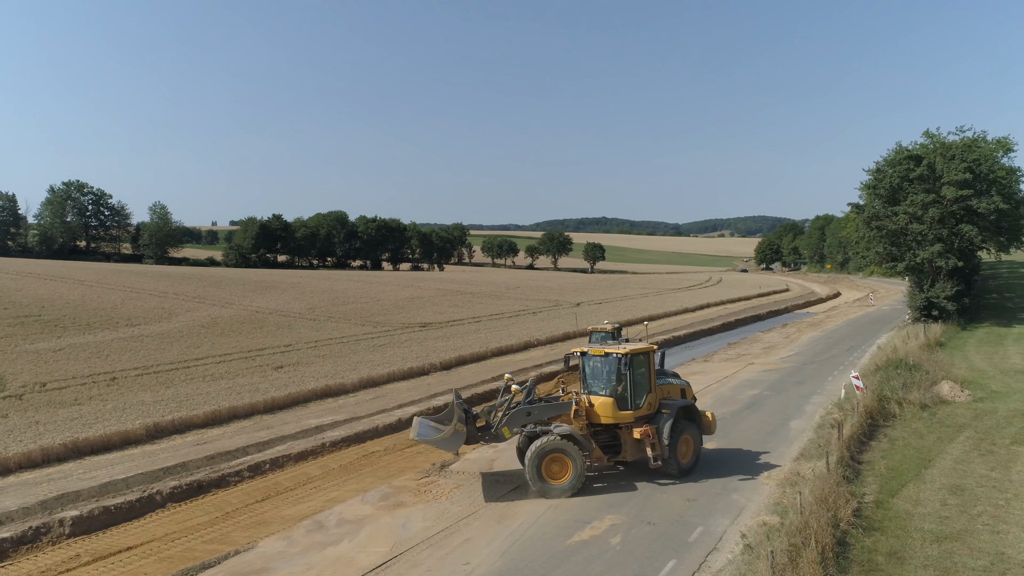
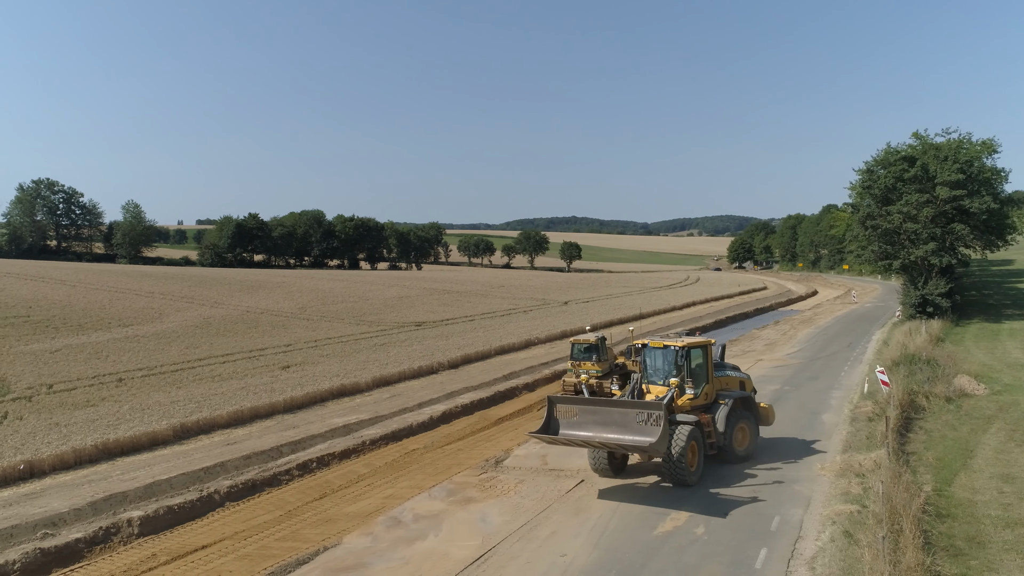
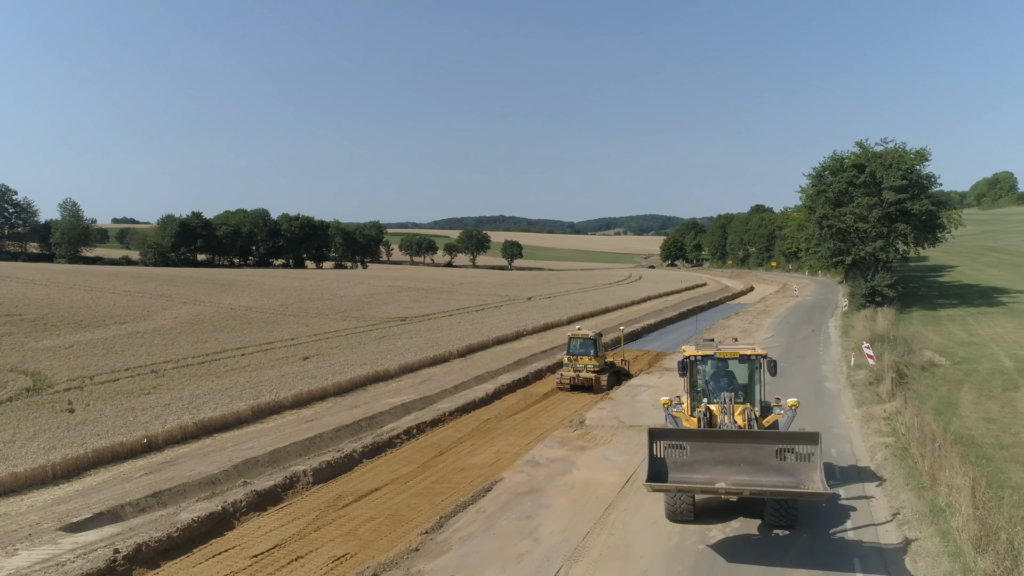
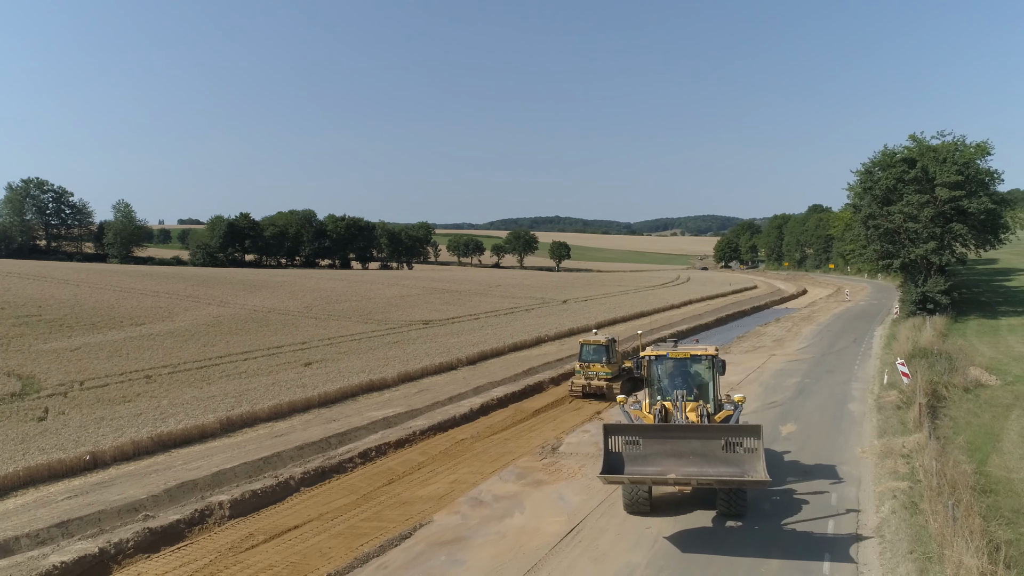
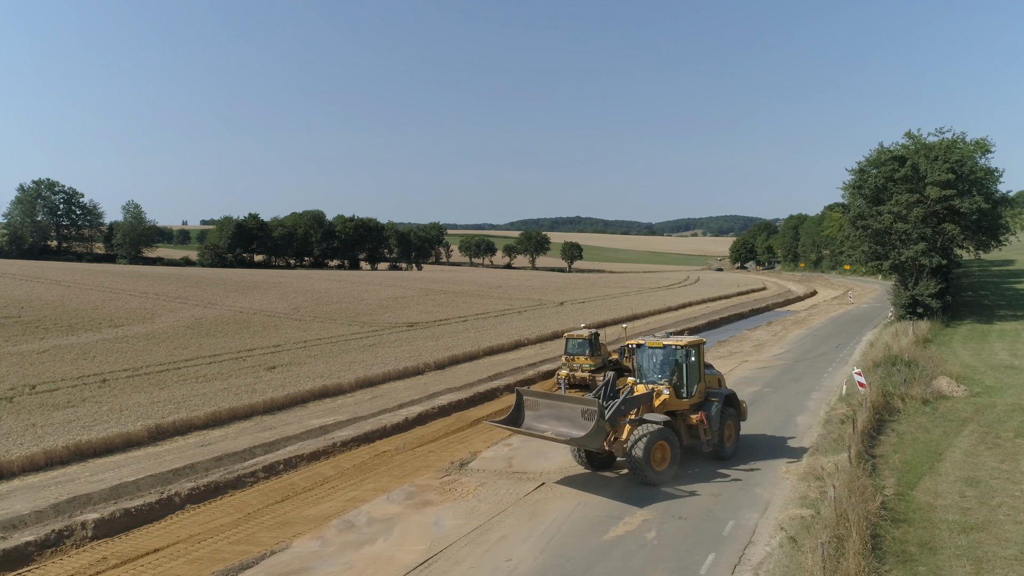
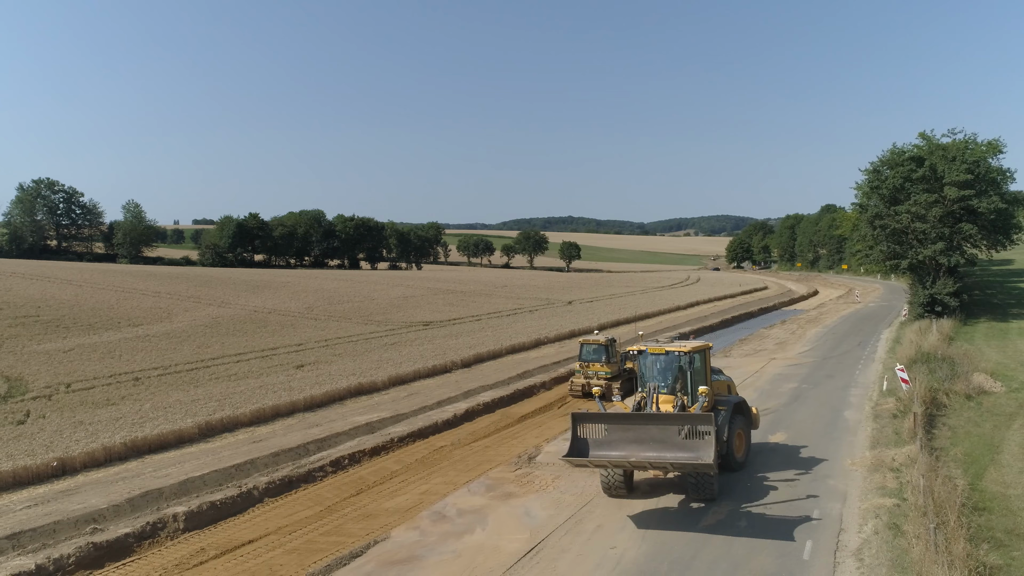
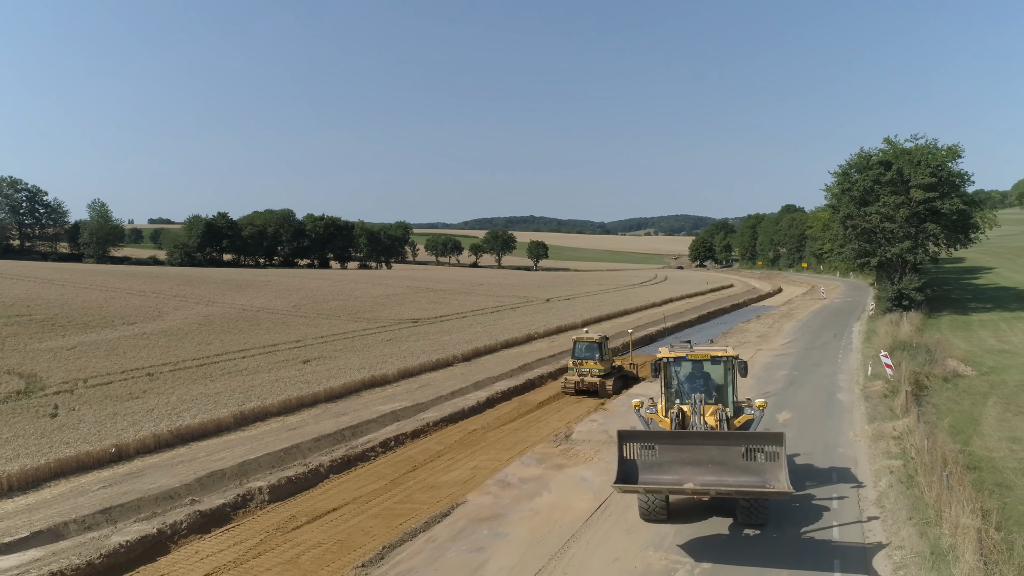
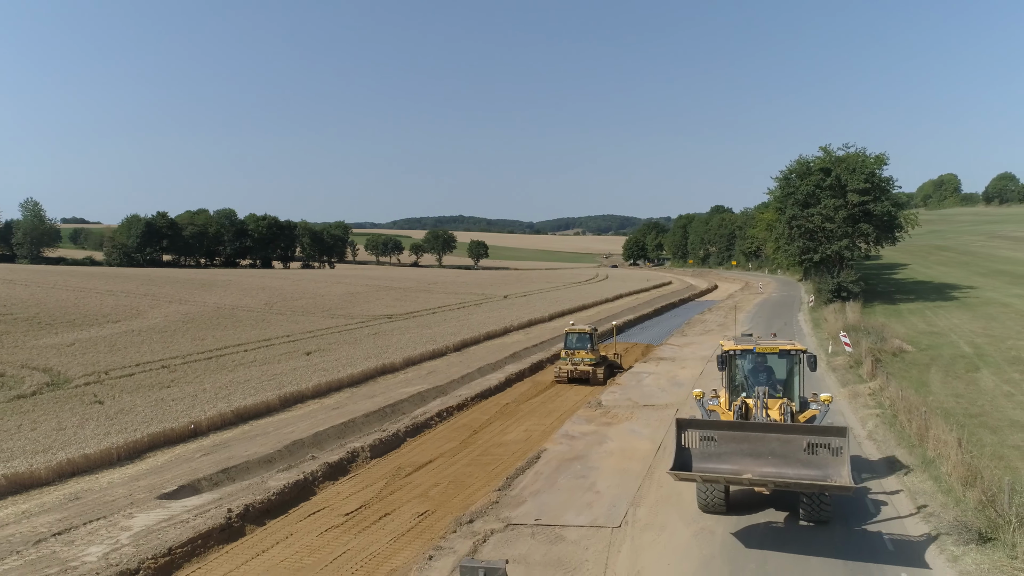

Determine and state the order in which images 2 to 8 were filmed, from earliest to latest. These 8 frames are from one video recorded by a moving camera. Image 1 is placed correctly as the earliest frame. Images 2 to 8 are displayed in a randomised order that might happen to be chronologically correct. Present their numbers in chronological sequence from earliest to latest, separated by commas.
5, 2, 6, 4, 7, 3, 8
